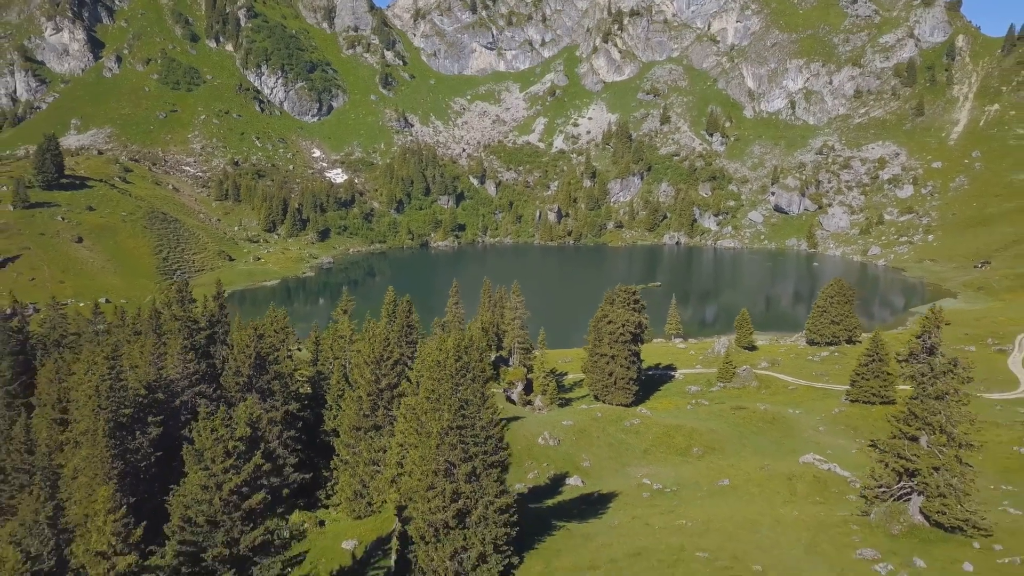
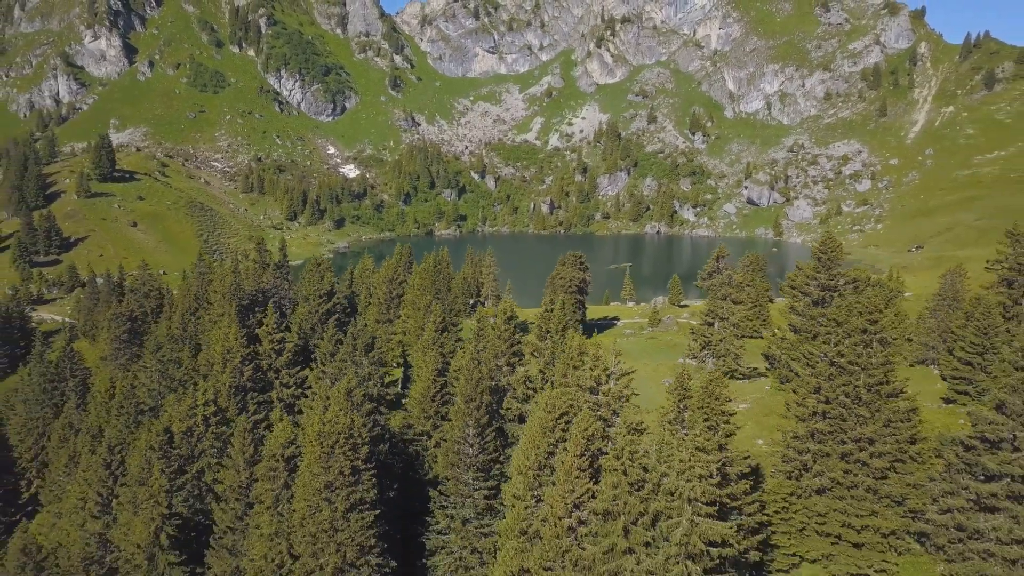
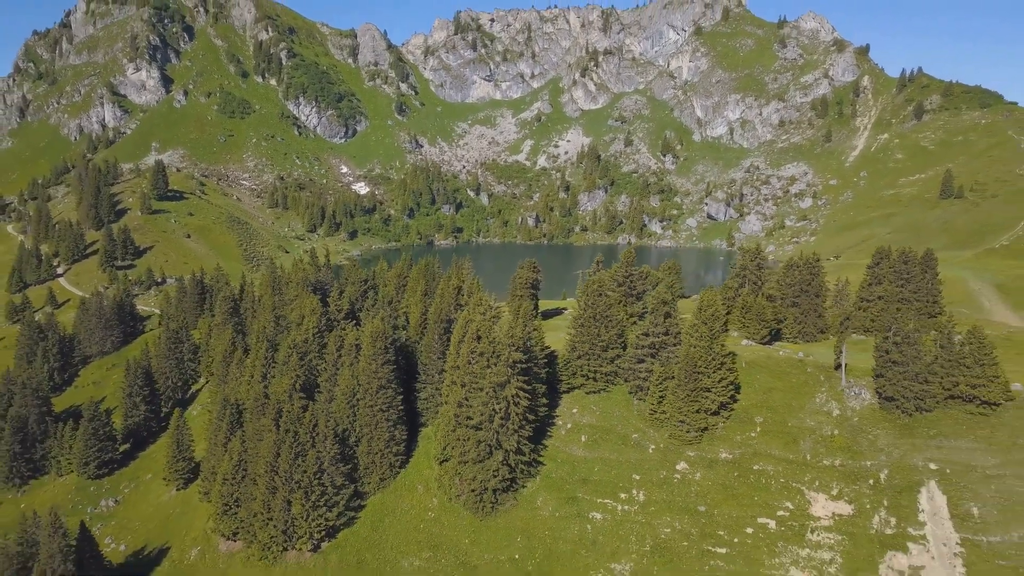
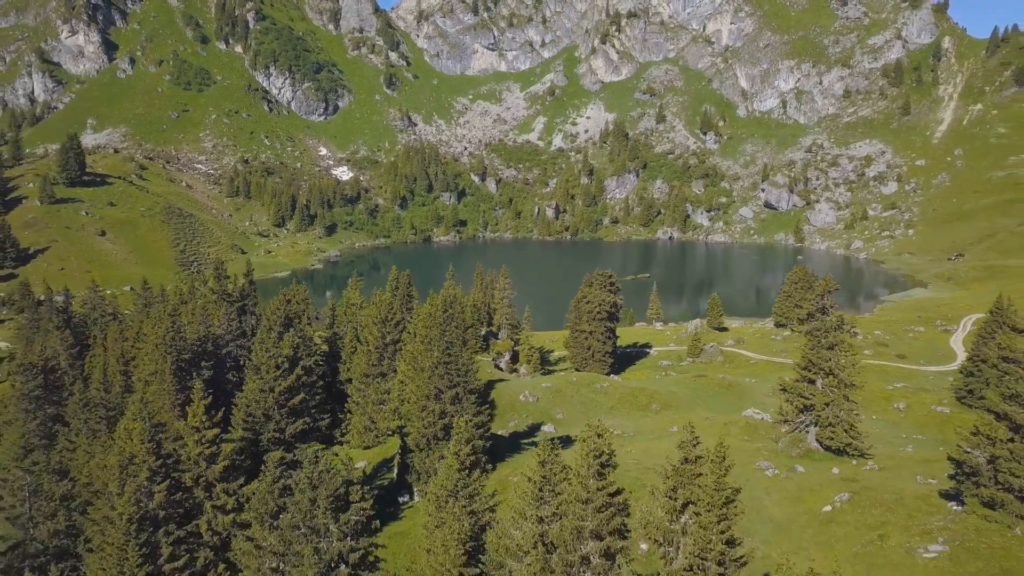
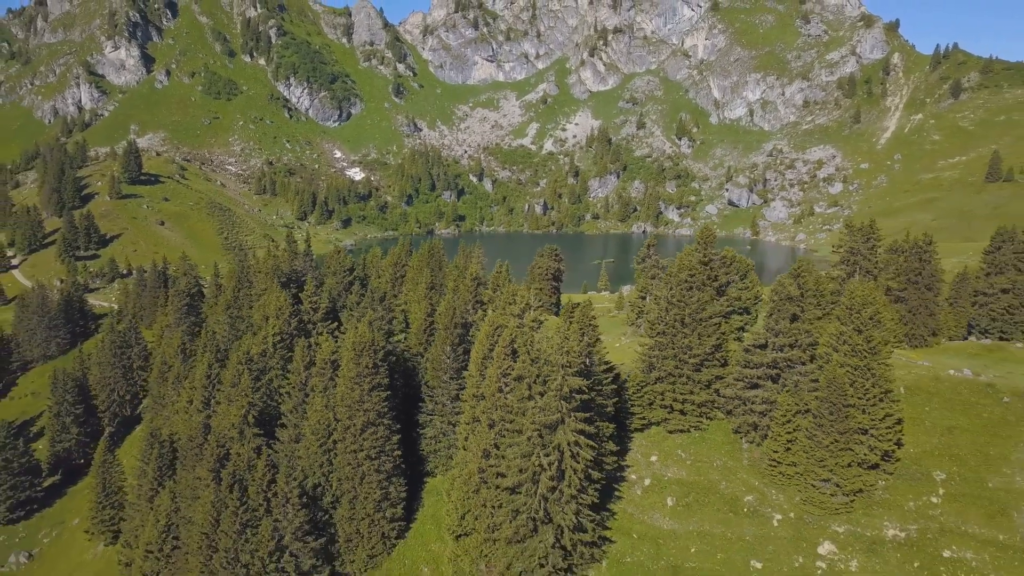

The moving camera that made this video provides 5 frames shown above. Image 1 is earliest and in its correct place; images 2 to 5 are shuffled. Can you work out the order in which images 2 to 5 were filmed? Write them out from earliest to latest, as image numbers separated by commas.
4, 2, 5, 3
